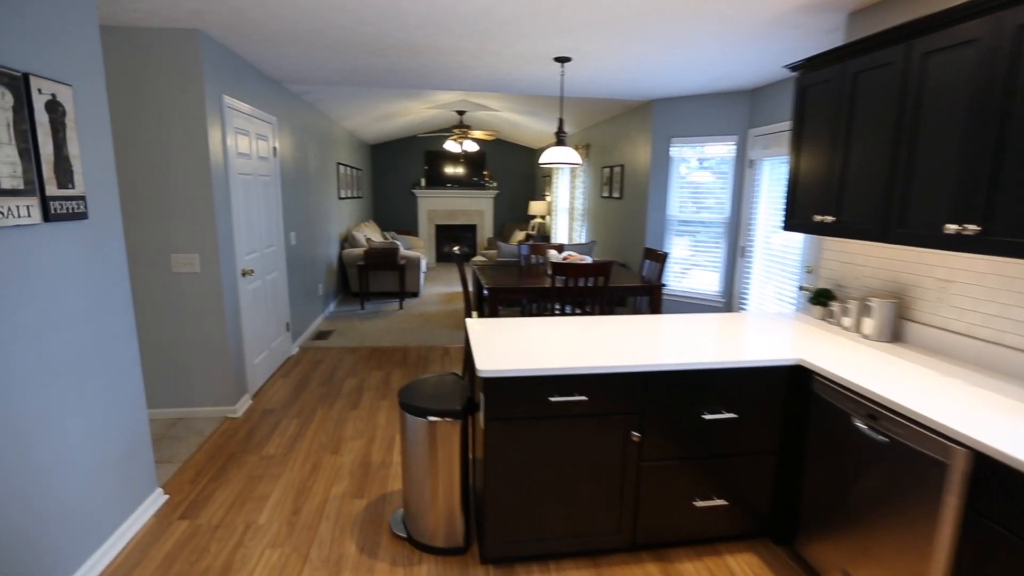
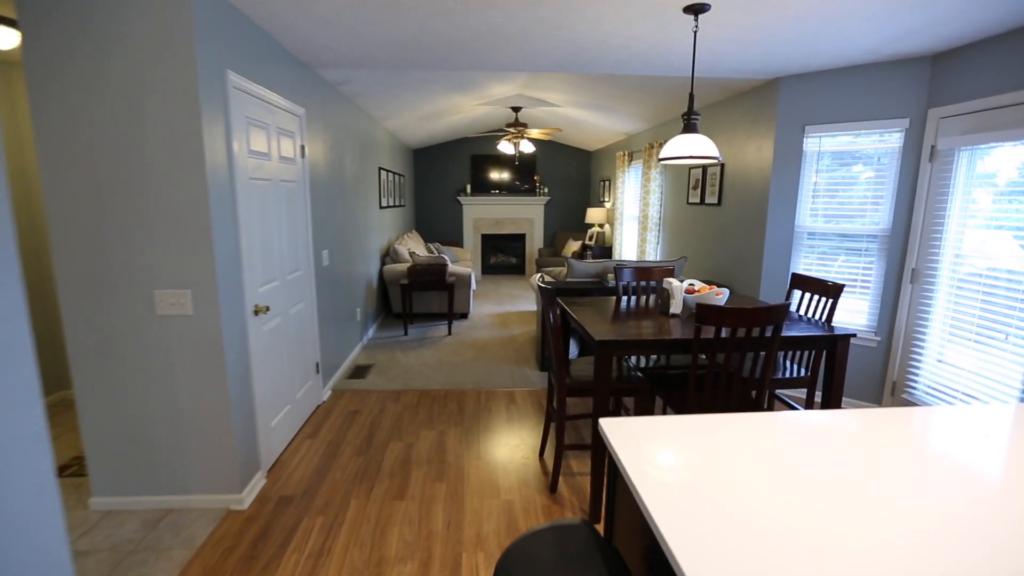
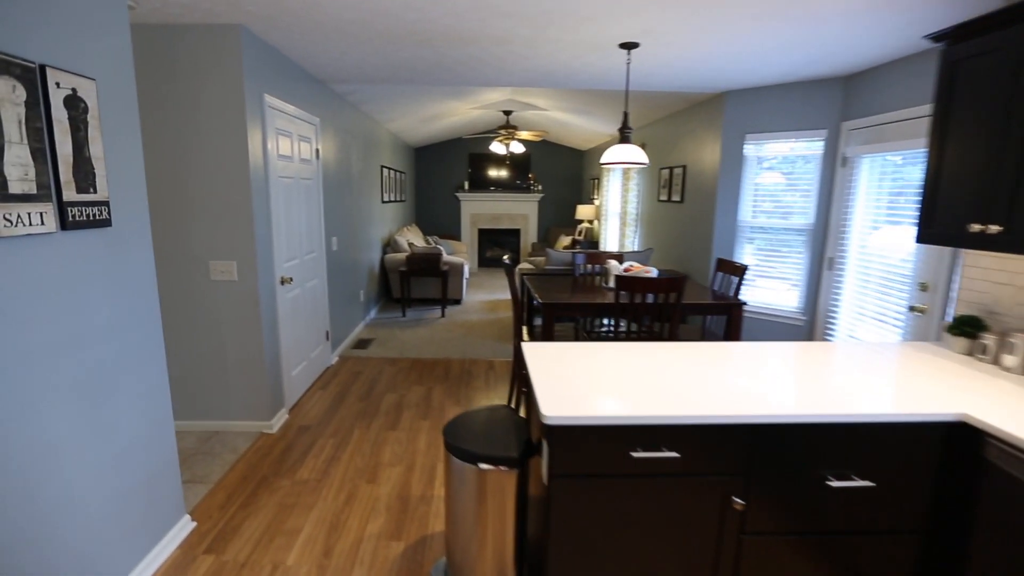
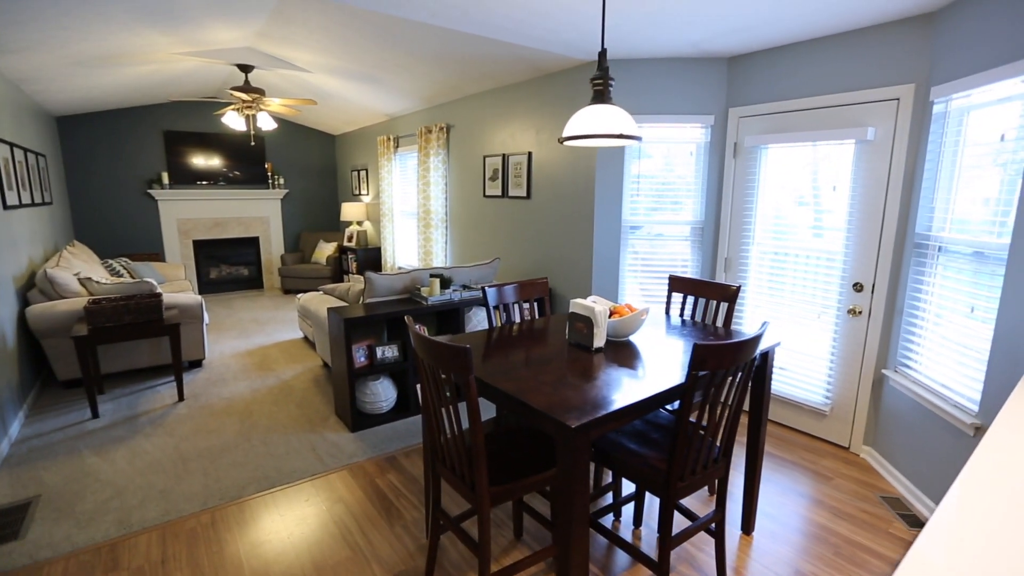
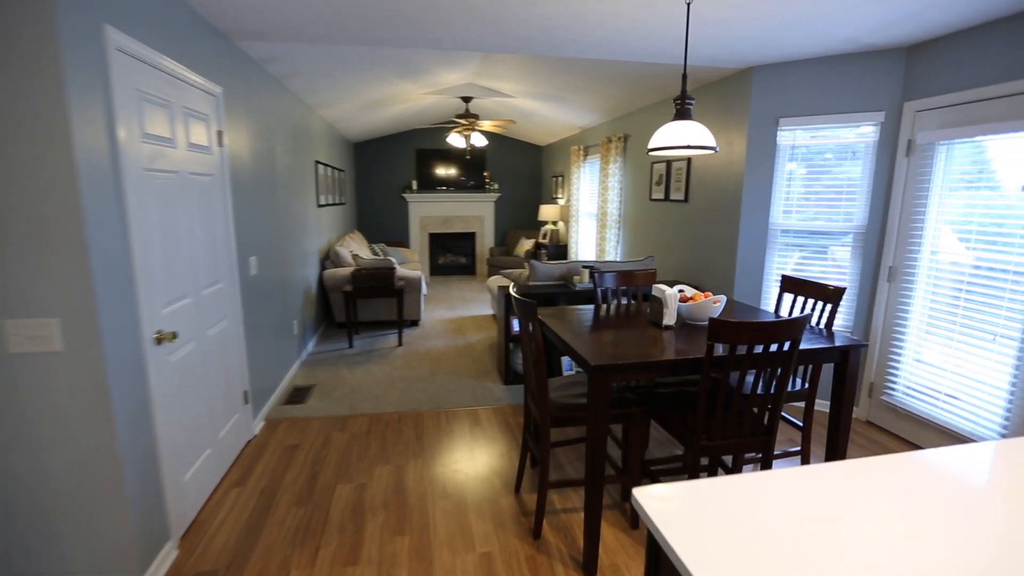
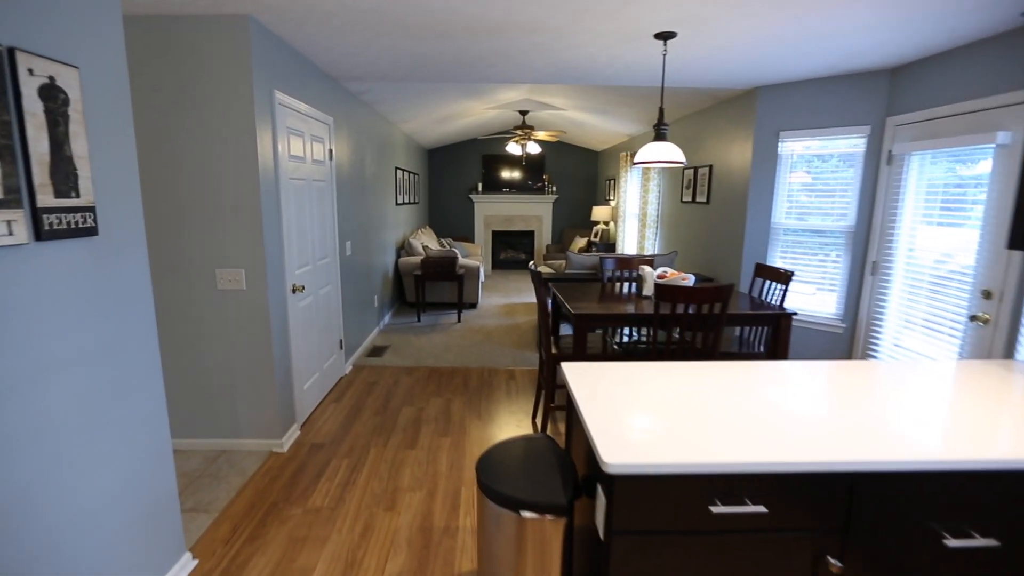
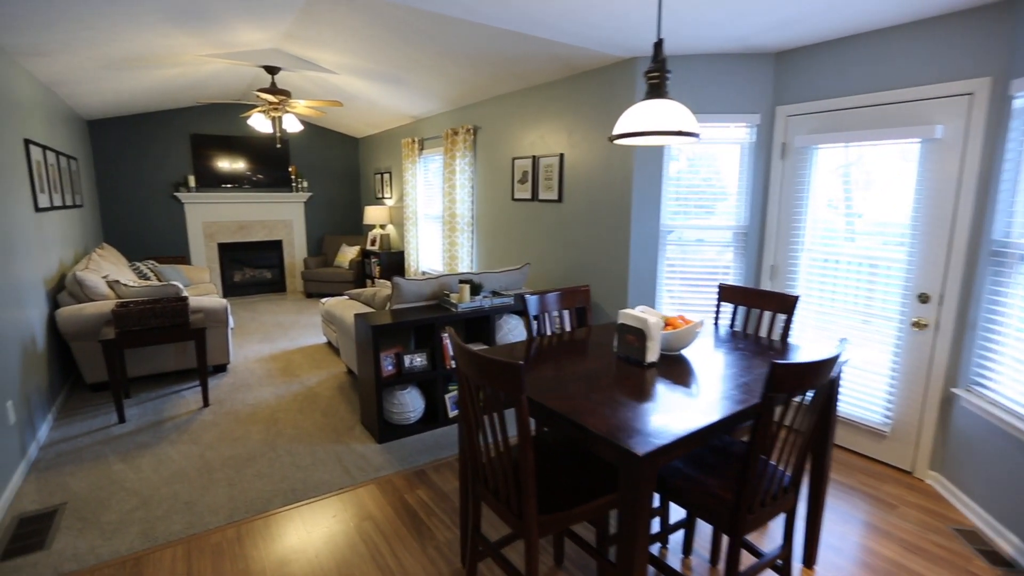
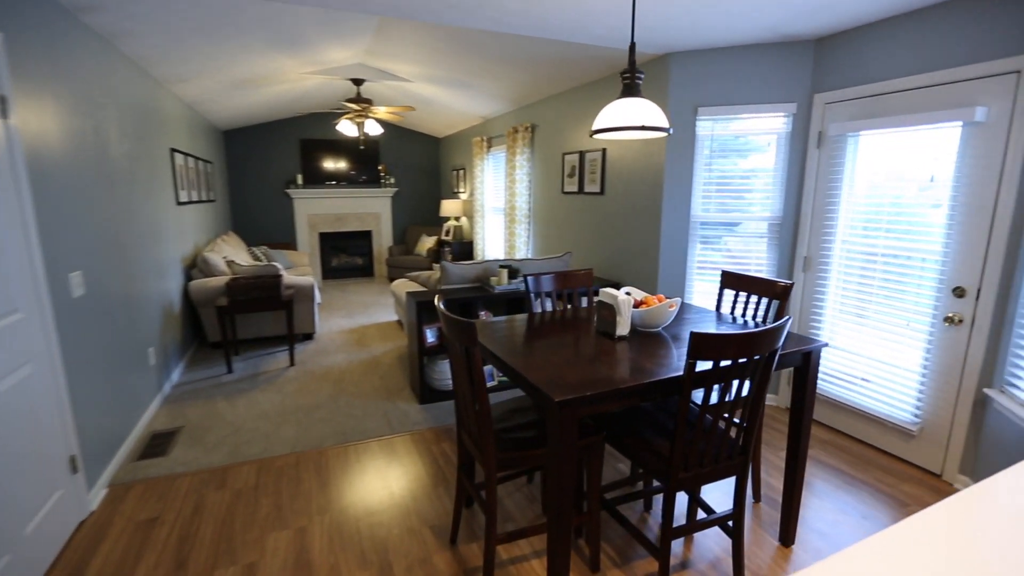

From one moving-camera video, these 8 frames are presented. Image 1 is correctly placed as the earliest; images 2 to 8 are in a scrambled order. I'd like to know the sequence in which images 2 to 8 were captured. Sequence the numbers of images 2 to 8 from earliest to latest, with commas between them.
3, 6, 2, 5, 8, 4, 7
